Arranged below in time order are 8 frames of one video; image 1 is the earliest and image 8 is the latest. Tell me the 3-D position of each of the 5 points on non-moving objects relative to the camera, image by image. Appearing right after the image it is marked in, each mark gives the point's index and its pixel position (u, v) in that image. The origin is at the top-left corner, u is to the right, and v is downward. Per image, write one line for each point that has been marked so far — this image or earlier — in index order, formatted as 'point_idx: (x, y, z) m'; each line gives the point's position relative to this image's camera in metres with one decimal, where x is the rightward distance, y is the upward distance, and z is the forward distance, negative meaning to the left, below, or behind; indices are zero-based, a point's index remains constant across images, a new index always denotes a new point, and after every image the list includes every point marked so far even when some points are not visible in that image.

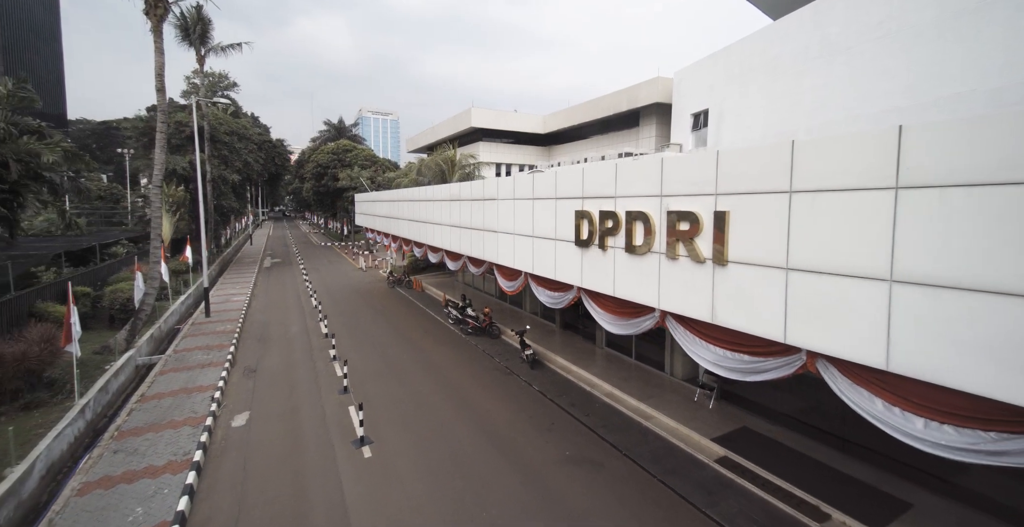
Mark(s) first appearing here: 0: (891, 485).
0: (+6.2, -3.6, +7.4) m
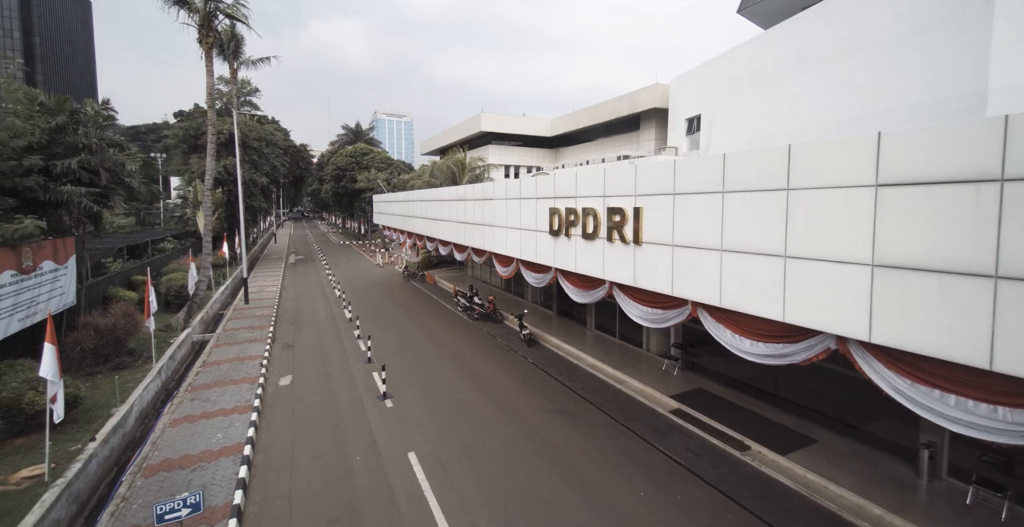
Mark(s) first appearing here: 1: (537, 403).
0: (+6.0, -3.3, +9.2) m
1: (+0.6, -3.3, +10.9) m
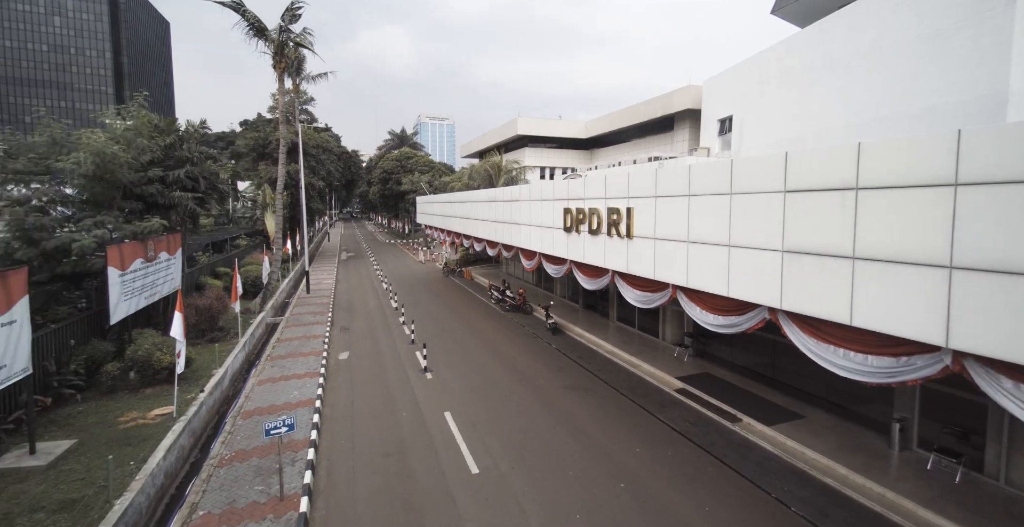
0: (+6.4, -3.2, +10.1) m
1: (+1.2, -3.1, +12.4) m
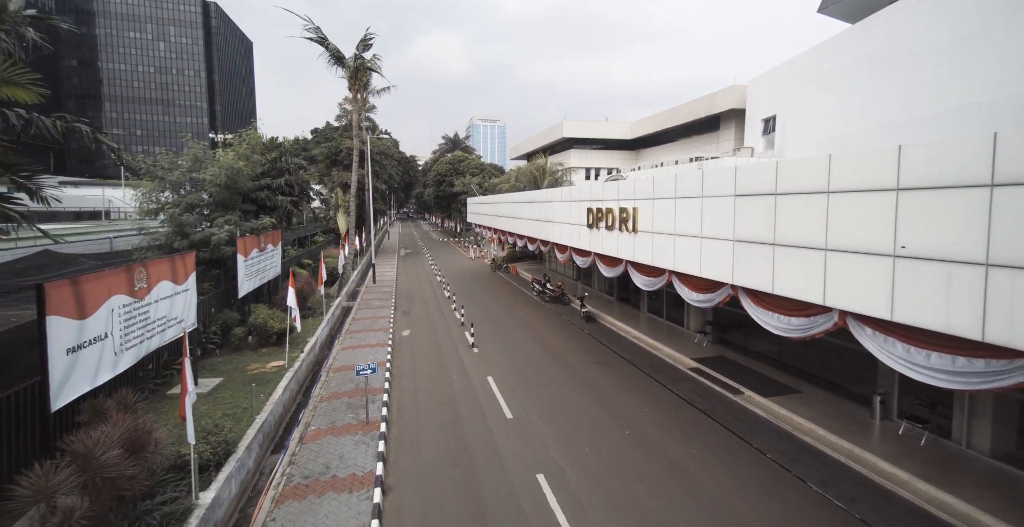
0: (+7.2, -3.0, +11.4) m
1: (+2.3, -2.9, +14.2) m
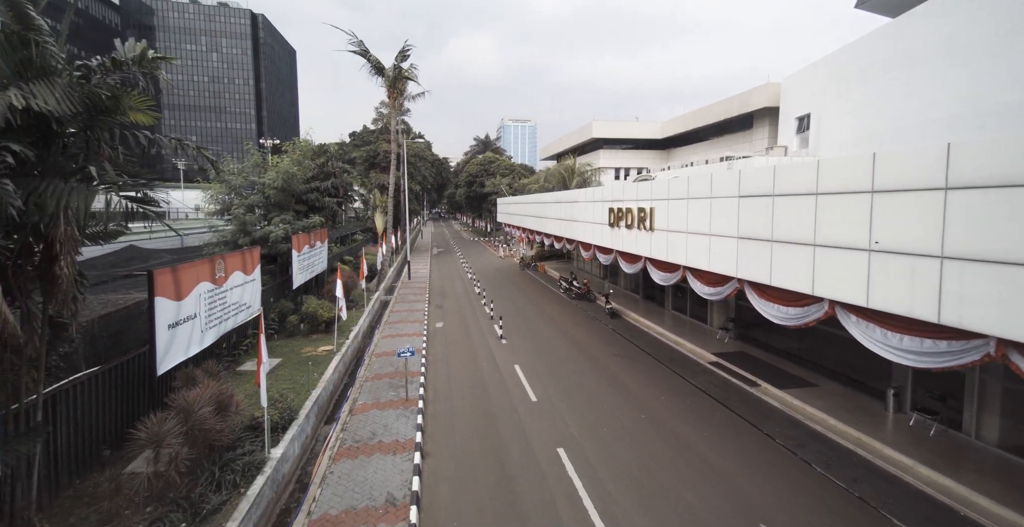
0: (+7.9, -3.0, +11.8) m
1: (+3.2, -2.9, +14.9) m
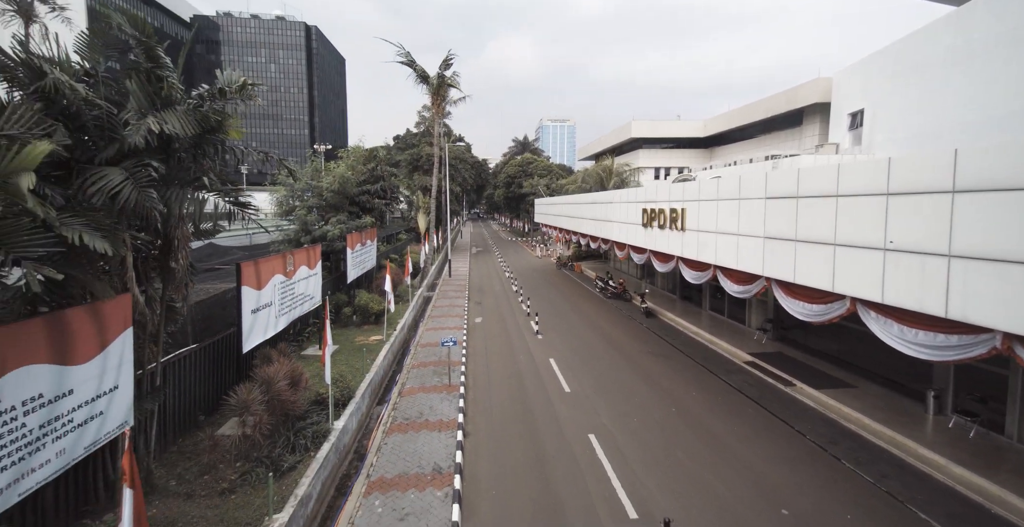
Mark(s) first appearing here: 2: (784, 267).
0: (+8.9, -3.0, +11.8) m
1: (+4.4, -2.8, +15.3) m
2: (+6.4, -0.1, +10.6) m
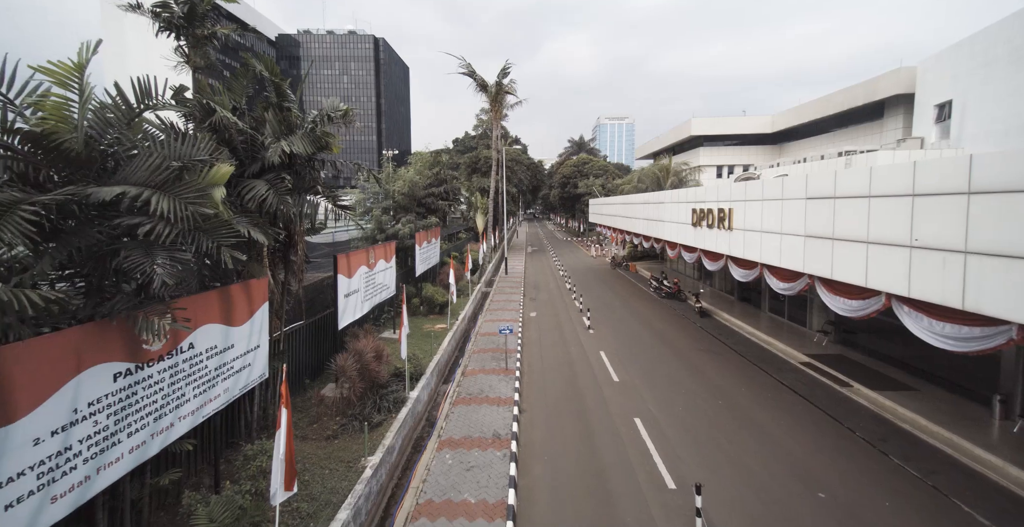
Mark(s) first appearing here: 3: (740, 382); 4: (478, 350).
0: (+10.2, -3.0, +11.7) m
1: (+6.2, -2.8, +15.6) m
2: (+7.7, -0.1, +10.7) m
3: (+6.2, -3.2, +12.4) m
4: (-1.0, -2.6, +13.8) m
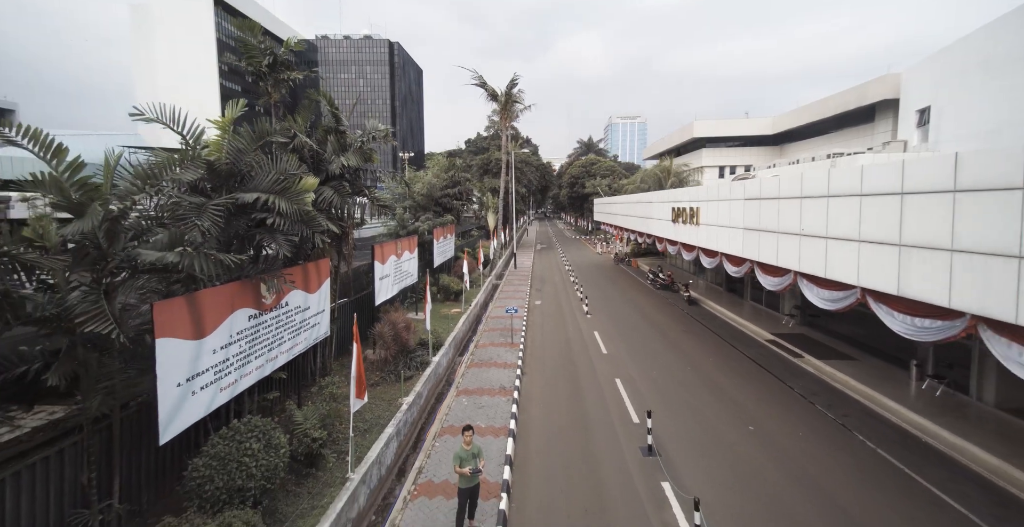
0: (+10.4, -2.7, +13.5) m
1: (+6.5, -2.5, +17.6) m
2: (+7.8, +0.2, +12.7) m
3: (+6.3, -2.9, +14.4) m
4: (-0.8, -2.4, +15.9) m
